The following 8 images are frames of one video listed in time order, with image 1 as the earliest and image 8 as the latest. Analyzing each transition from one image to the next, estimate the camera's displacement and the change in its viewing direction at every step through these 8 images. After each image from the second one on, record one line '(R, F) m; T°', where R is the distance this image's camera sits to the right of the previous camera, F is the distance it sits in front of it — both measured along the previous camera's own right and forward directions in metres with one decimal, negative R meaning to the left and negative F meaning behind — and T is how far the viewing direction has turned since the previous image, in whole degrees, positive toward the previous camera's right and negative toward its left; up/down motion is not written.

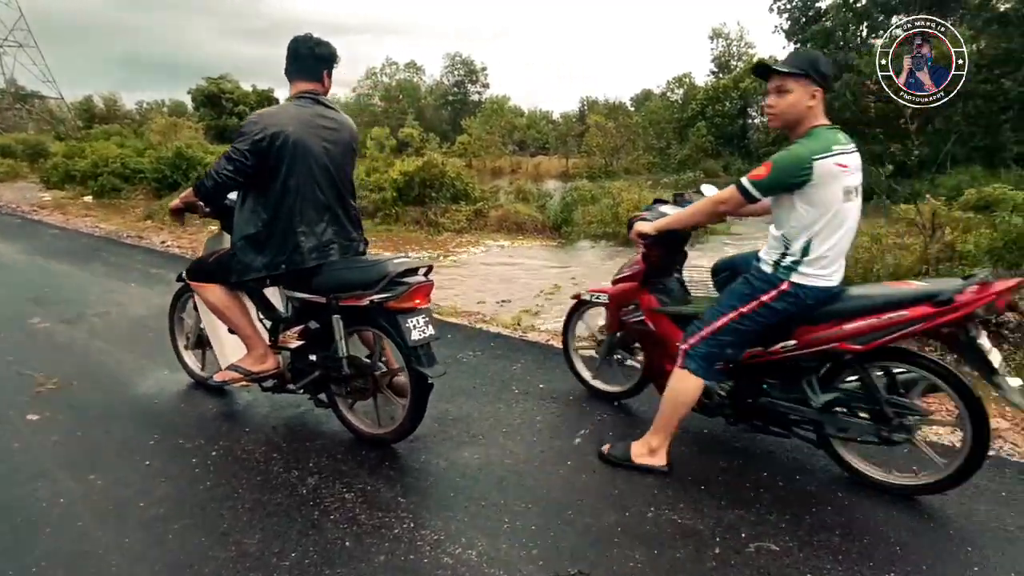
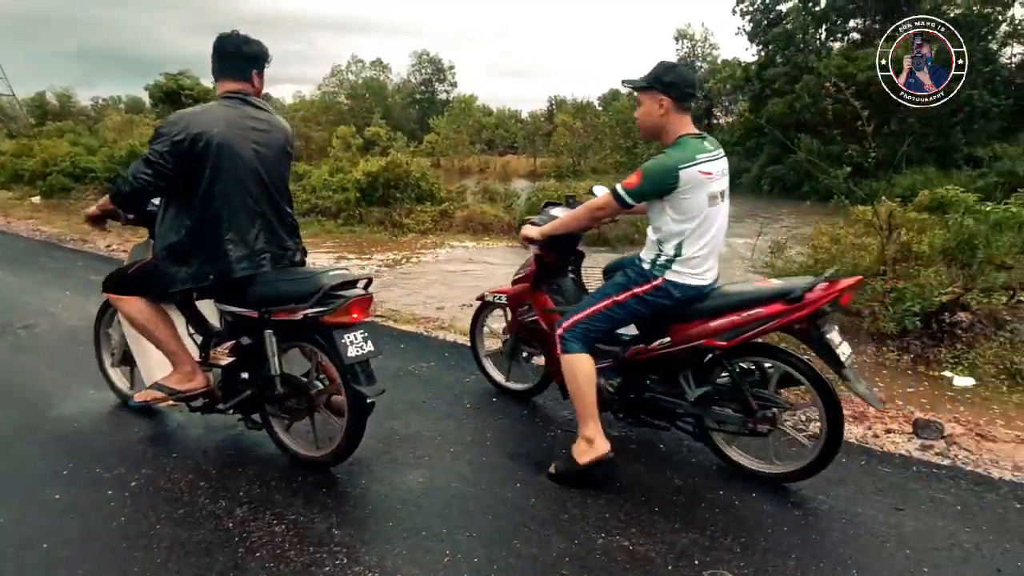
(+0.1, +0.1) m; +3°
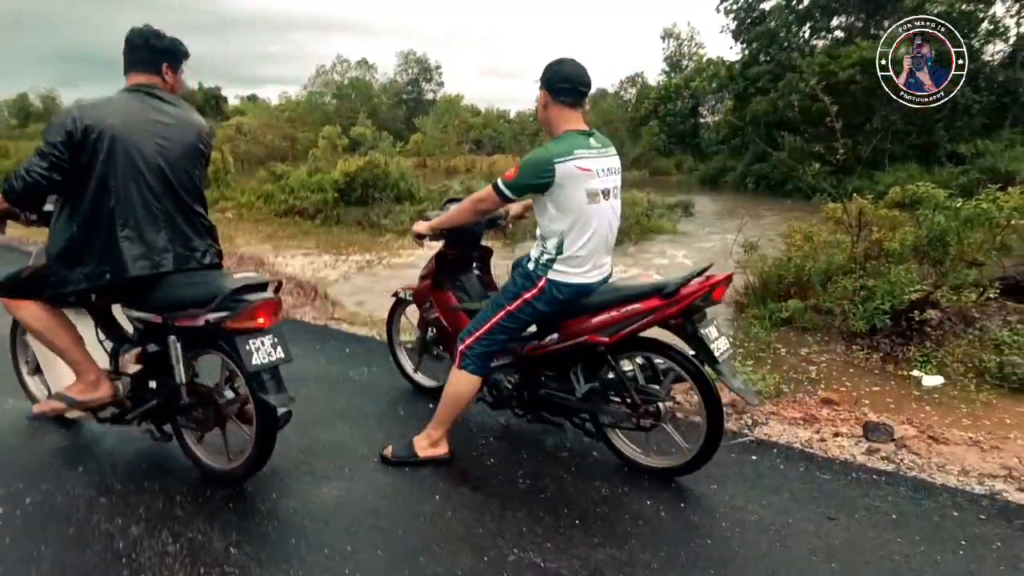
(+0.3, +0.1) m; +1°
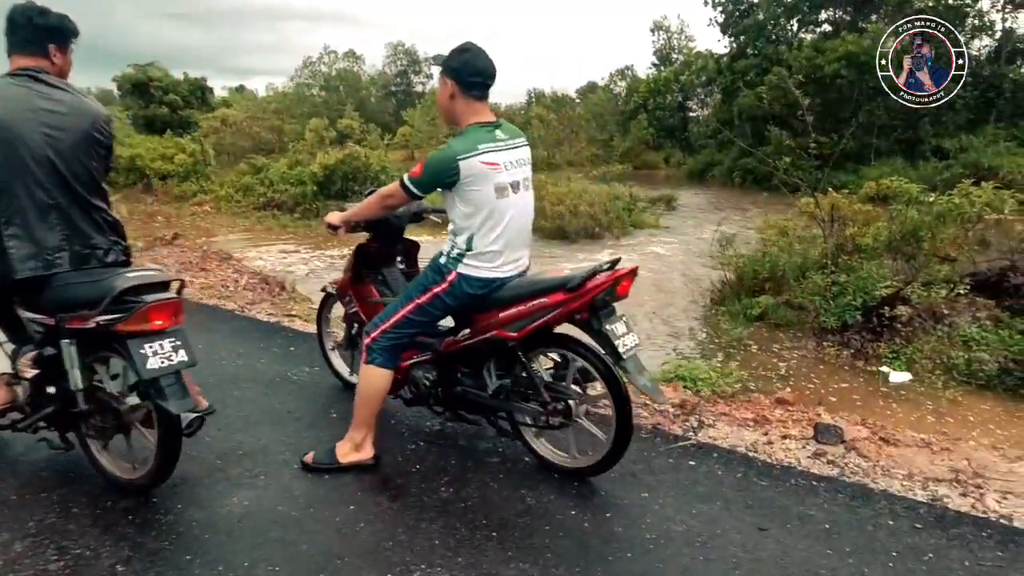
(+0.3, +0.1) m; +1°
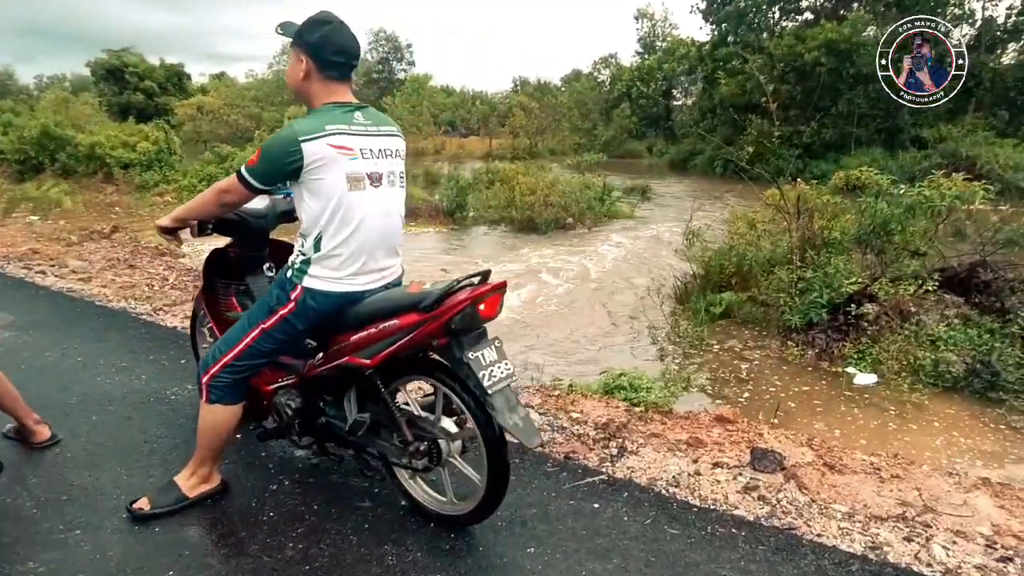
(+0.4, +0.4) m; +1°
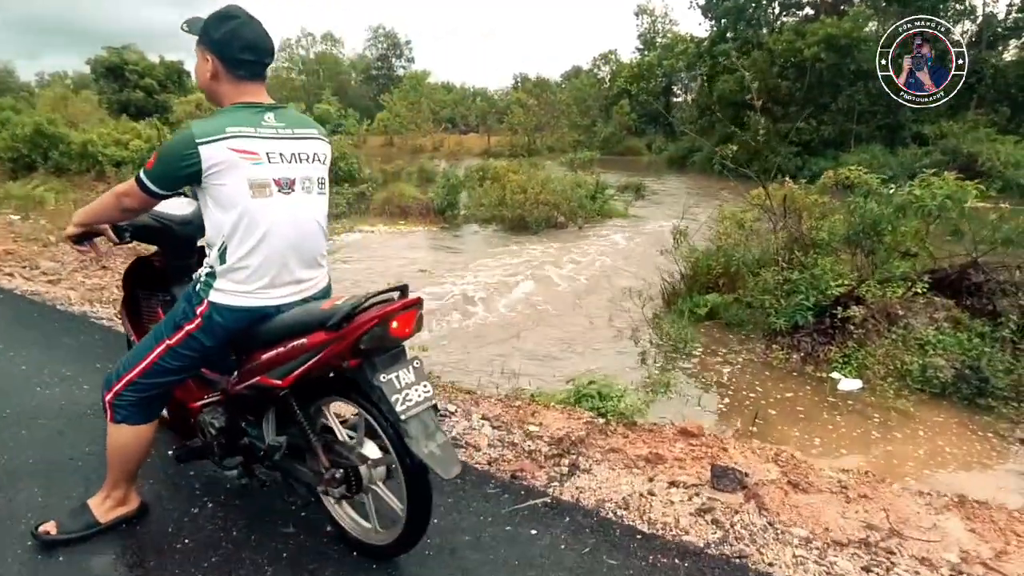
(+0.2, +0.1) m; 0°
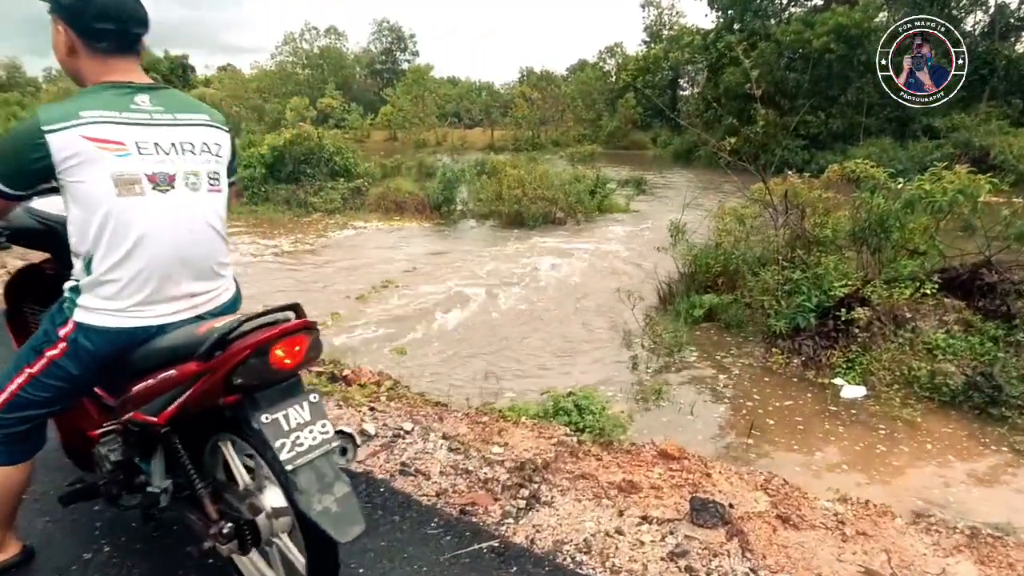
(+0.2, +0.3) m; -1°
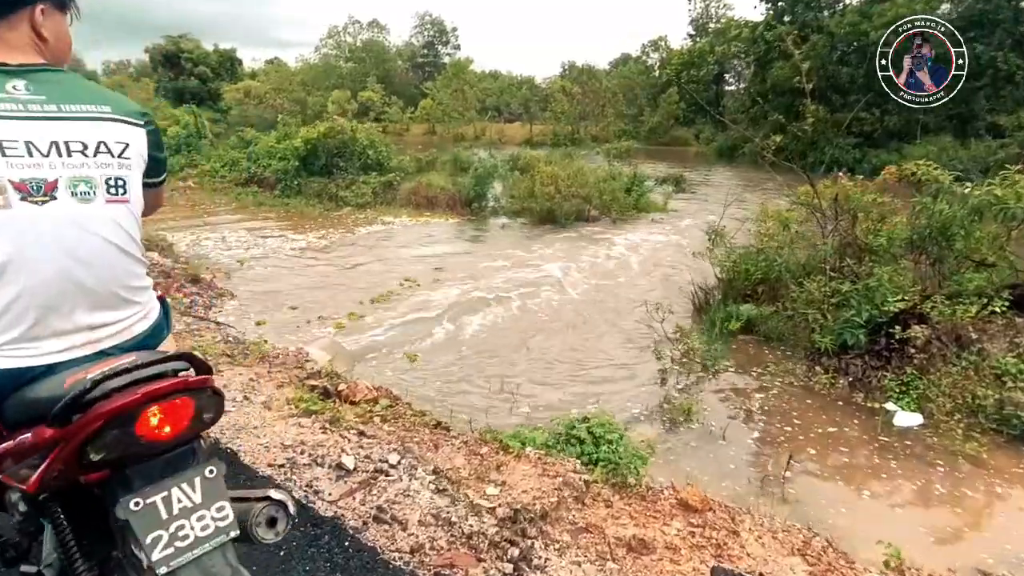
(+0.1, +0.3) m; -4°
